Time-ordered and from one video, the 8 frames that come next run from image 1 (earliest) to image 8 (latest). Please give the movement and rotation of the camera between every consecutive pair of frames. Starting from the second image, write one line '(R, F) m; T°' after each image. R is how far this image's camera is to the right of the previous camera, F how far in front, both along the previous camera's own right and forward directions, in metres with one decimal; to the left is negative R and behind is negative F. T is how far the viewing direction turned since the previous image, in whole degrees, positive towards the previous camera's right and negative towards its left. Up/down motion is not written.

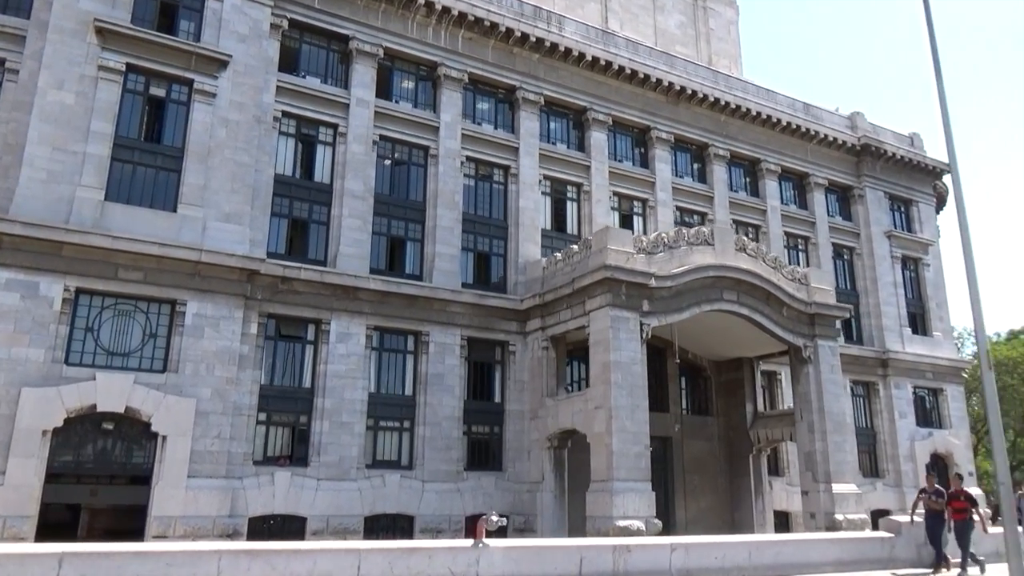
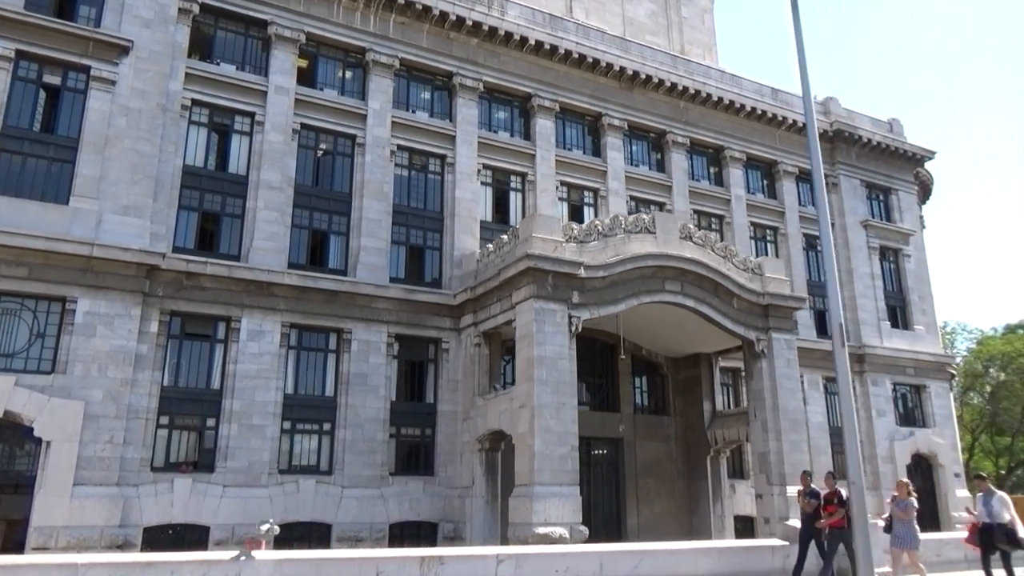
(+2.8, +1.4) m; -1°
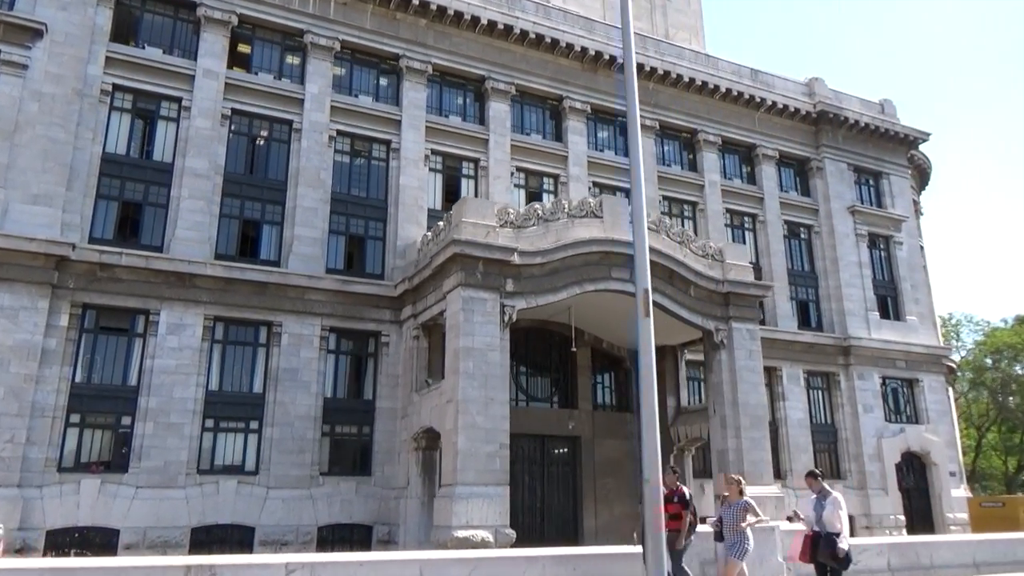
(+2.6, +1.3) m; -2°
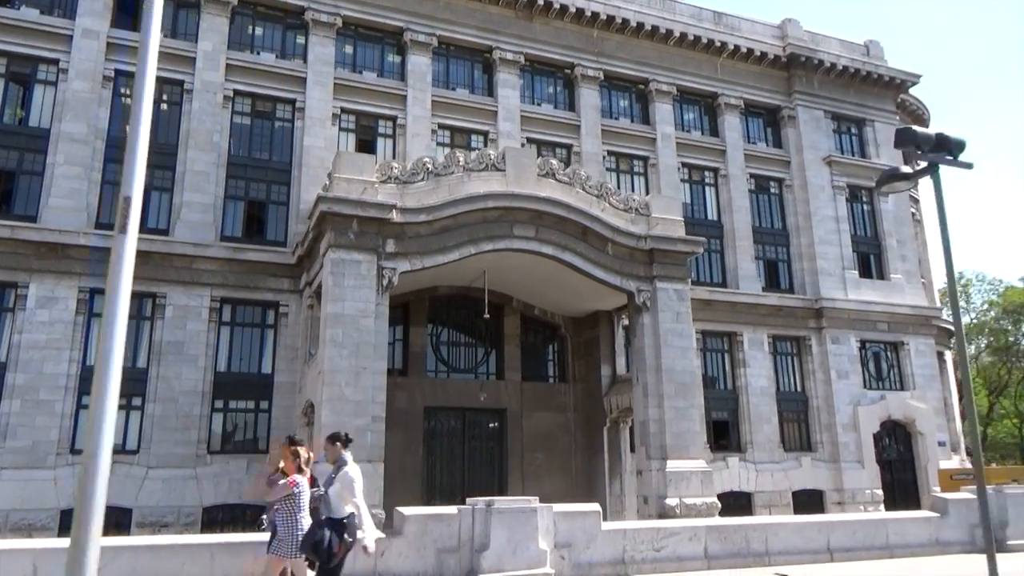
(+4.1, +1.9) m; -4°
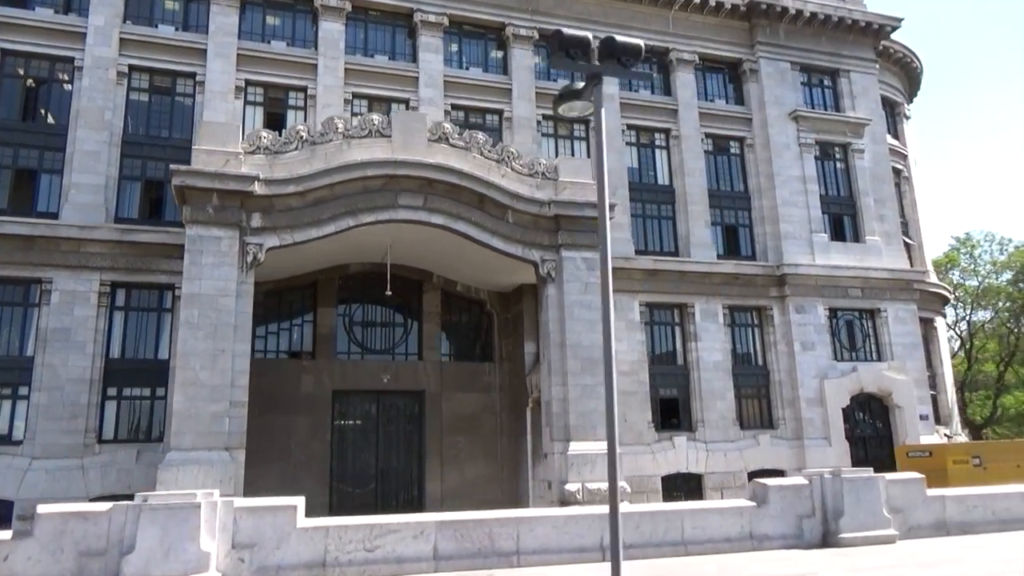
(+4.1, +1.5) m; -4°
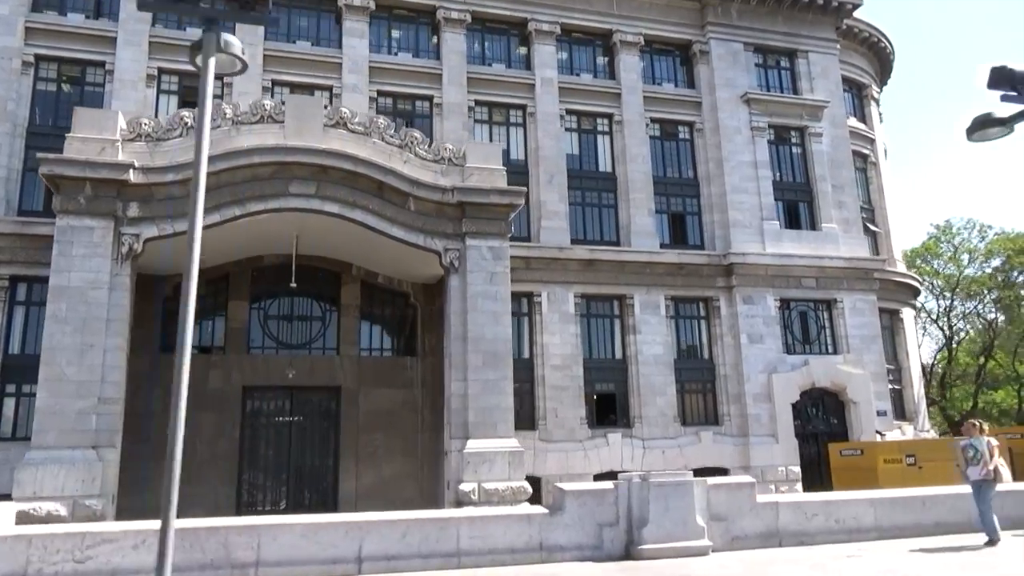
(+3.0, +0.9) m; -2°
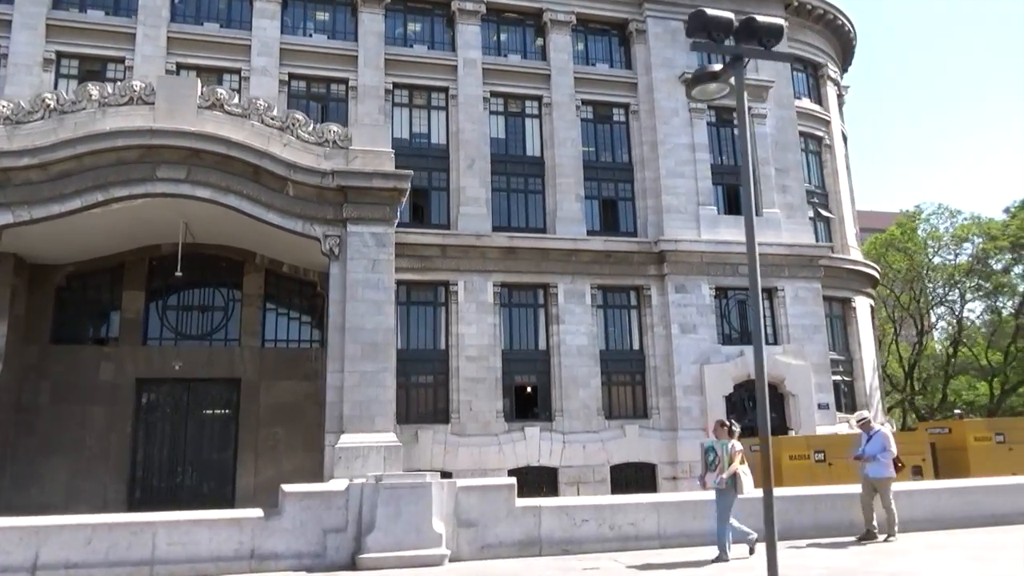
(+3.4, +0.9) m; -2°
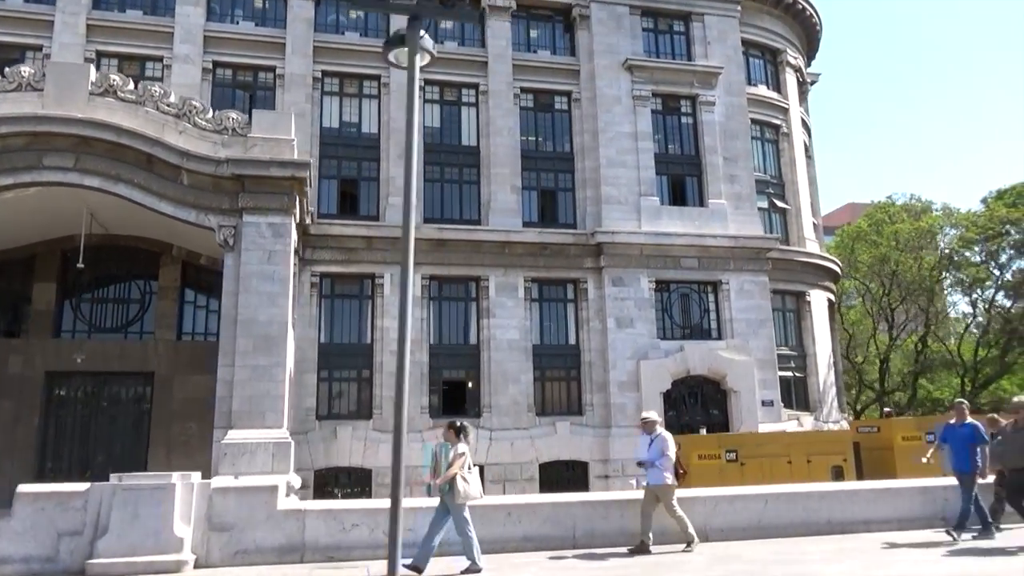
(+2.8, +0.6) m; -1°
